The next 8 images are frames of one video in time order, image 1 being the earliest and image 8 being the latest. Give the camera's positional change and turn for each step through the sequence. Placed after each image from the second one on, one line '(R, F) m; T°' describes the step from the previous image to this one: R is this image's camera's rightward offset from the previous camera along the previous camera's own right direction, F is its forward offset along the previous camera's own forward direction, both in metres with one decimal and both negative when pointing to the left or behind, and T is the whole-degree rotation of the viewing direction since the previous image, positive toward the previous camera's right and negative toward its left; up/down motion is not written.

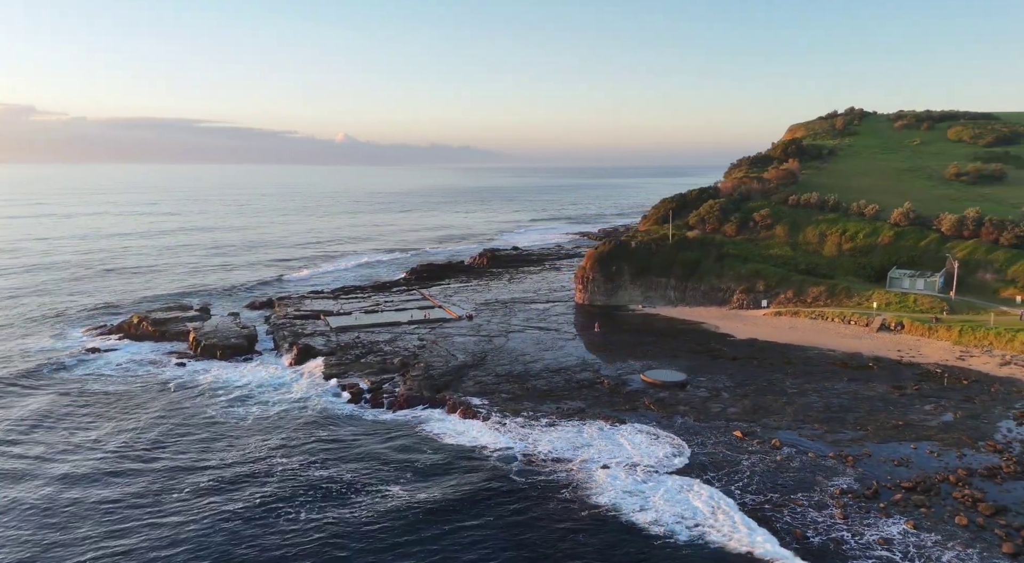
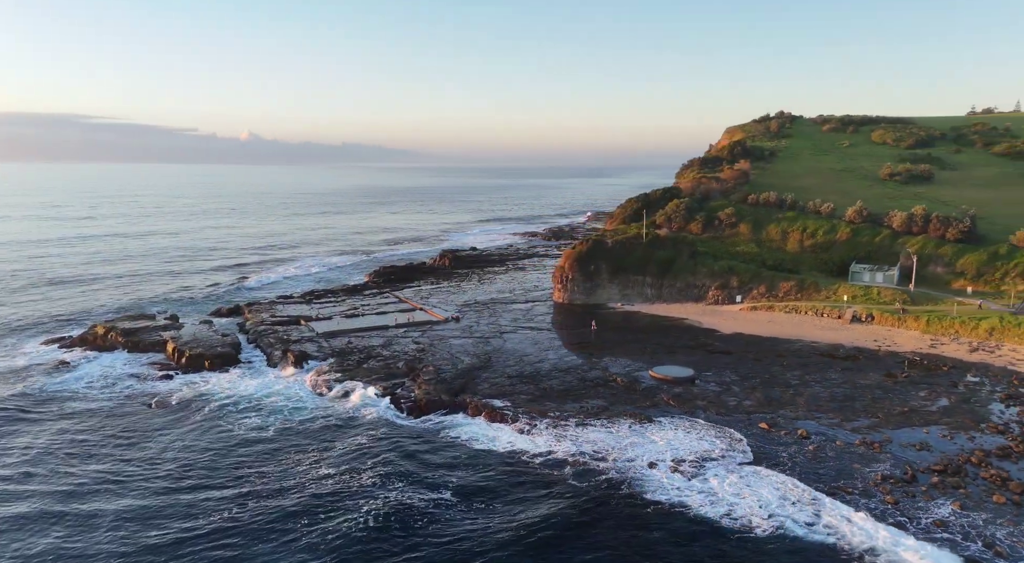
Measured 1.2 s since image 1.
(-4.6, +0.8) m; +6°
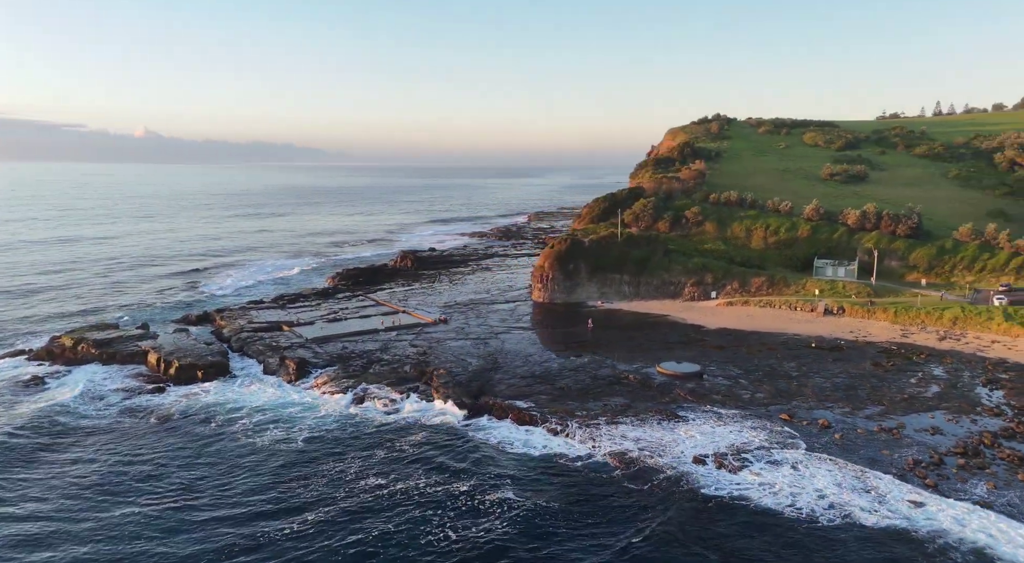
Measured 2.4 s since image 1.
(-4.6, +0.7) m; +6°
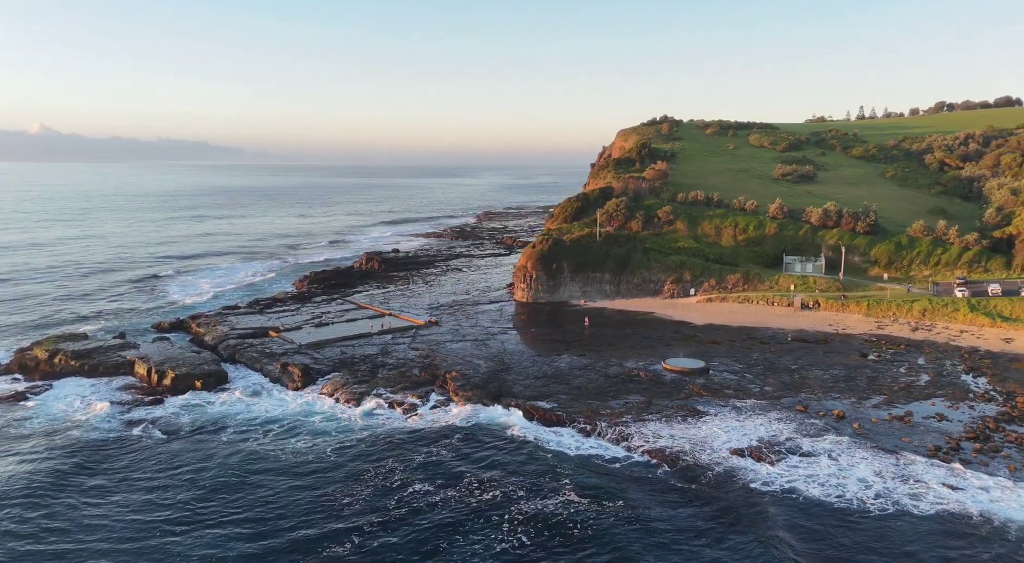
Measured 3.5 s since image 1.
(-4.0, +0.6) m; +5°
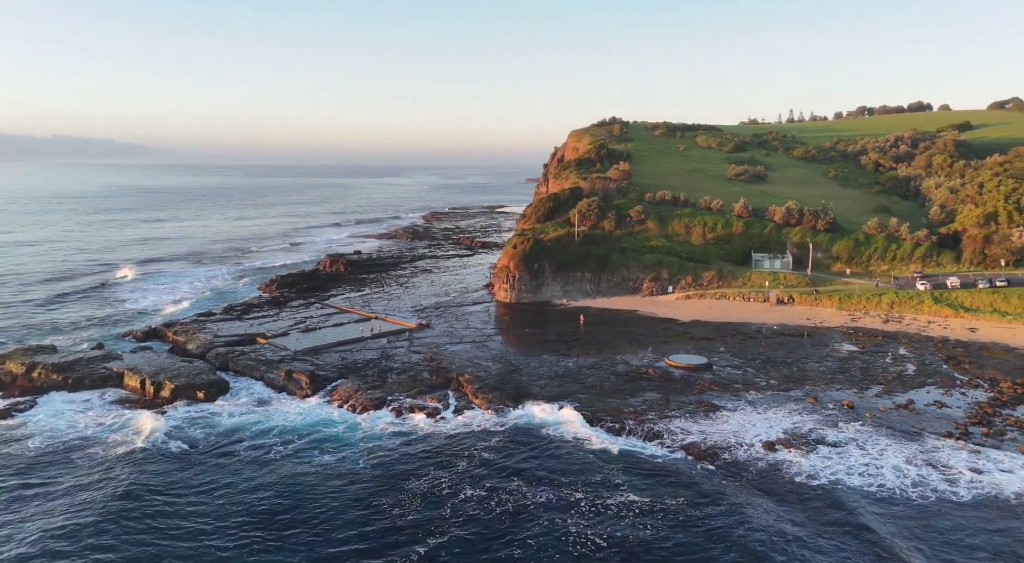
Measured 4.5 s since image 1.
(-4.0, +0.5) m; +5°
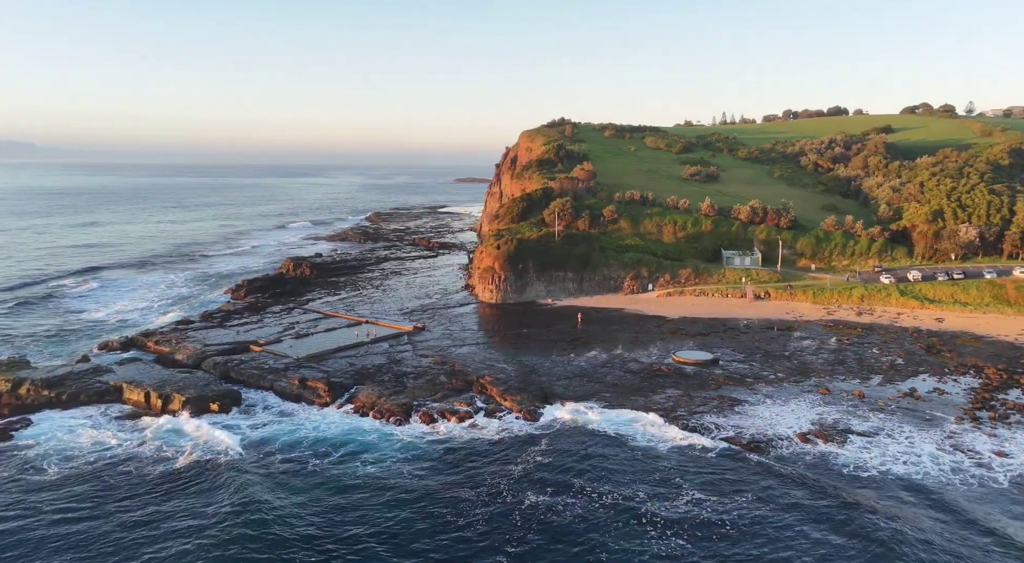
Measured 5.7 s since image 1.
(-4.5, +0.5) m; +6°
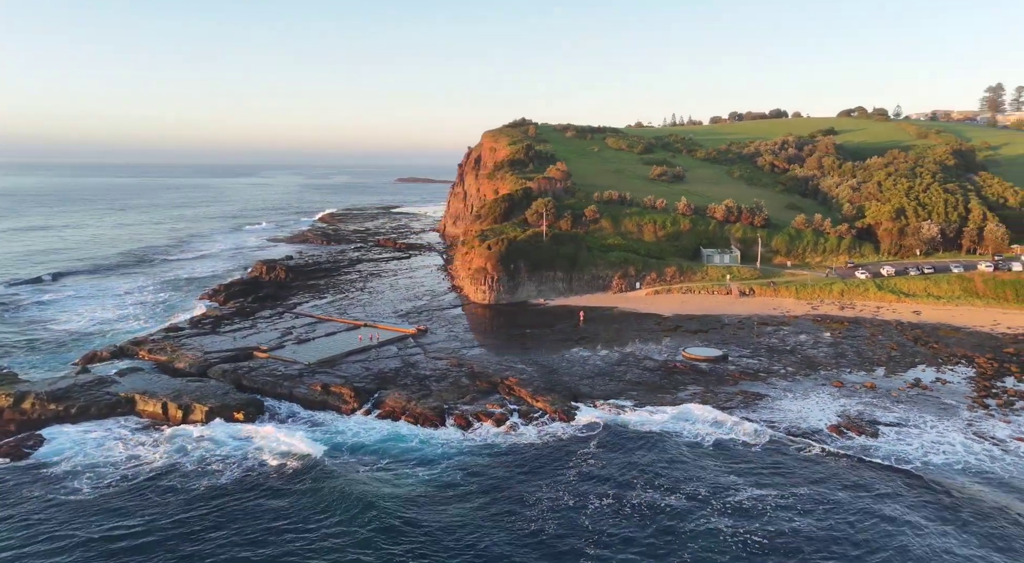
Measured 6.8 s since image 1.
(-4.0, +0.4) m; +5°
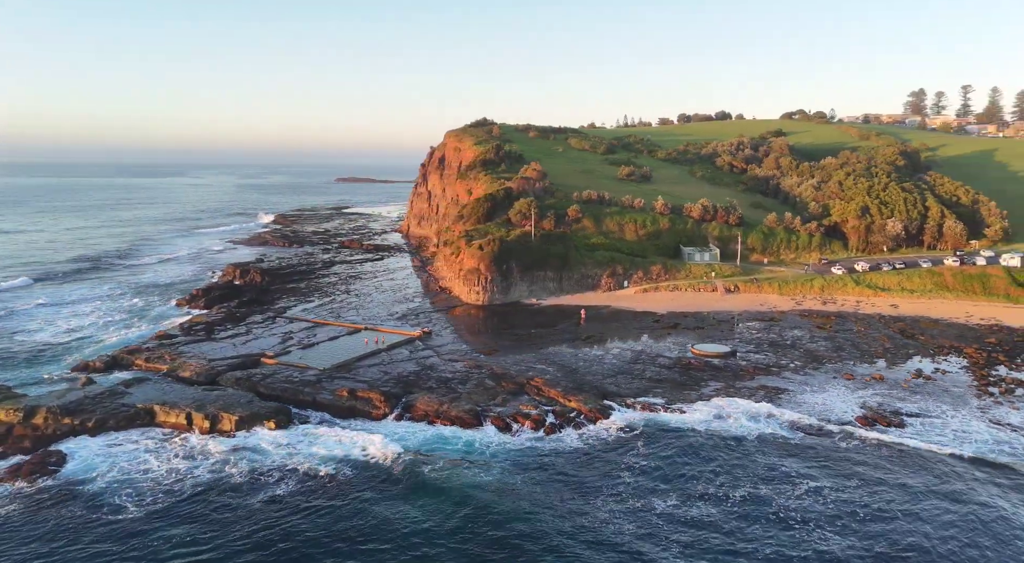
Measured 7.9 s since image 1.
(-4.0, +0.3) m; +4°
